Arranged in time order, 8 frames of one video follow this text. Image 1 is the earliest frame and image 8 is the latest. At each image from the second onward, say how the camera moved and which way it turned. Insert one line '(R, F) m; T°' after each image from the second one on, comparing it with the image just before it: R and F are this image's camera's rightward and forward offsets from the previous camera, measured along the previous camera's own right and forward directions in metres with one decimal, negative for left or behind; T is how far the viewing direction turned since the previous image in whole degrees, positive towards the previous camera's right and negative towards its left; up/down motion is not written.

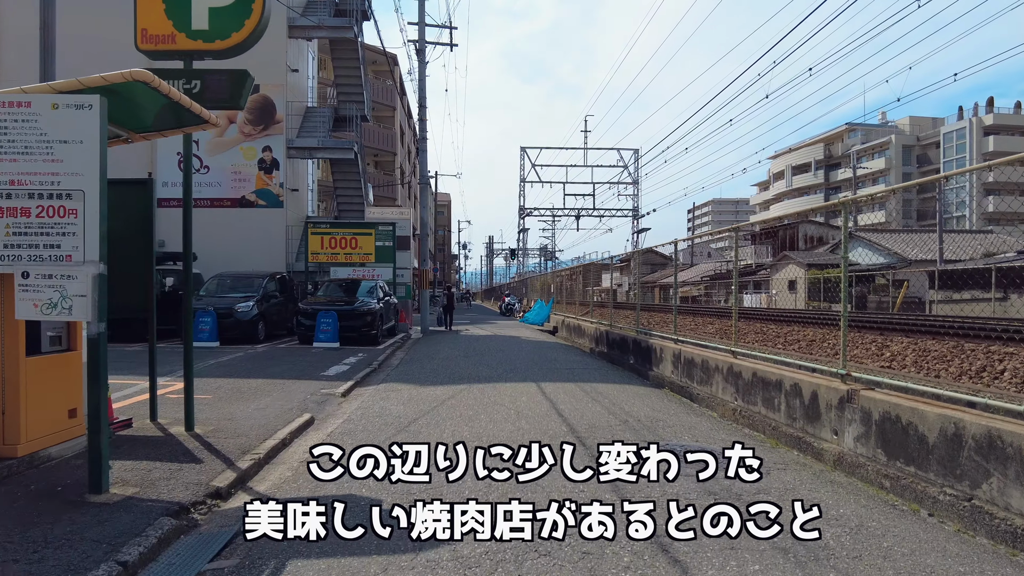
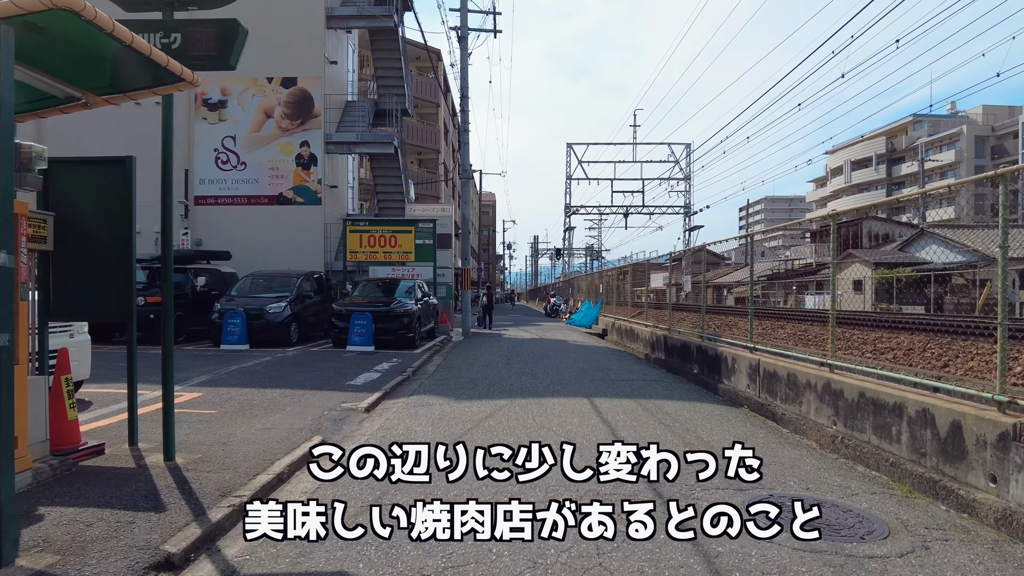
(0.0, +1.2) m; -4°
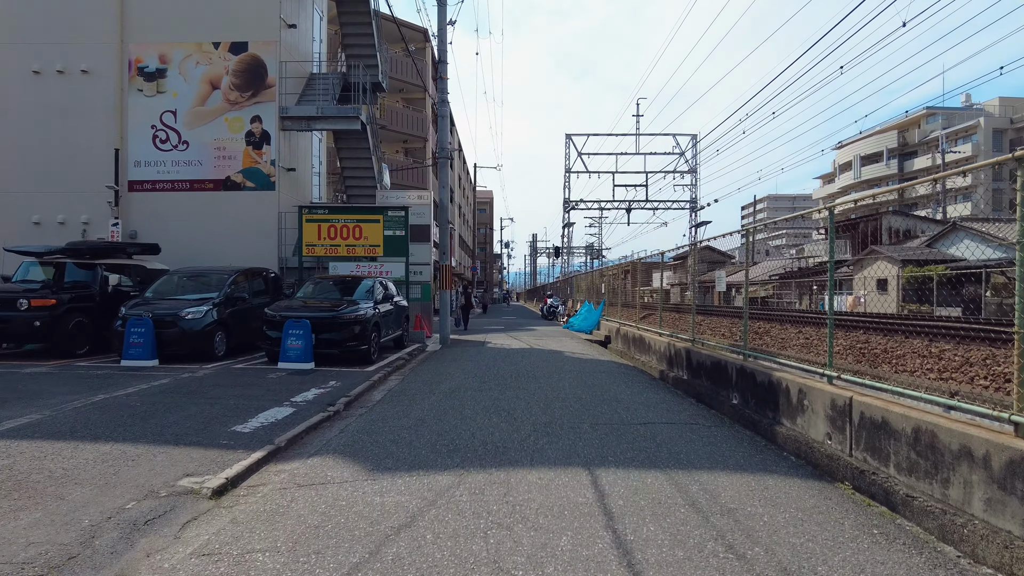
(+0.4, +2.9) m; 0°
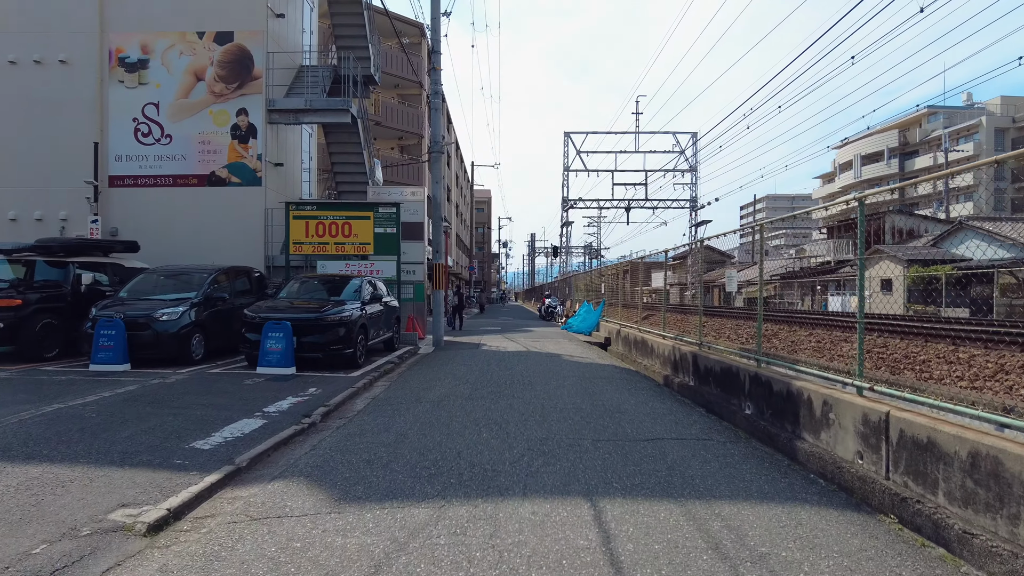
(+0.1, +0.7) m; 0°
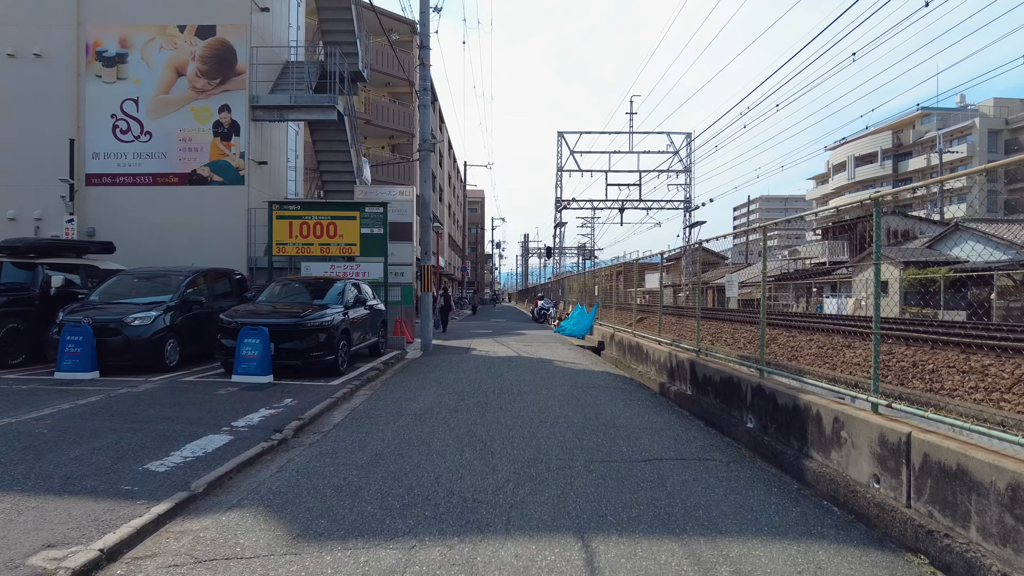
(+0.1, +0.5) m; +1°
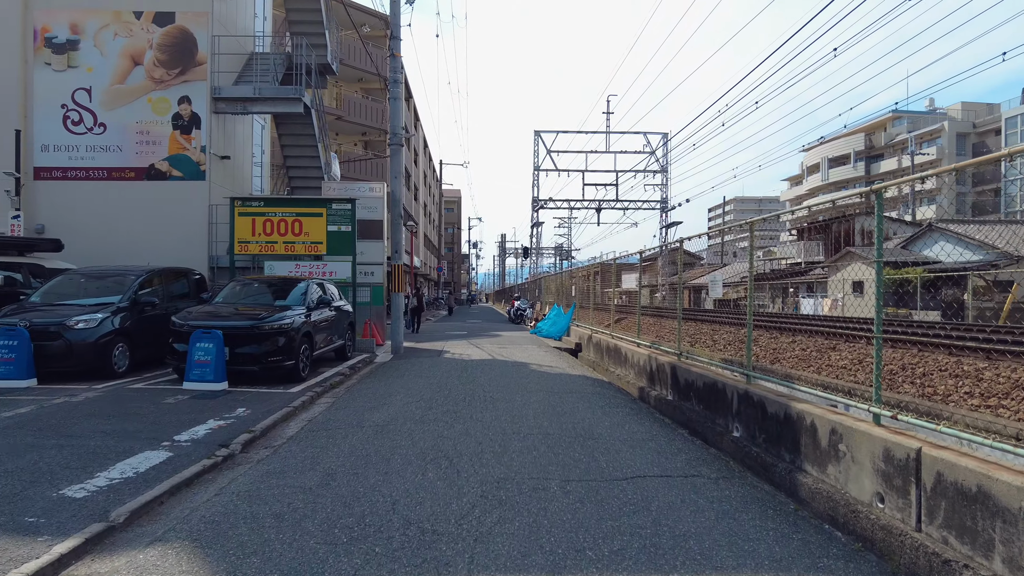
(+0.1, +0.5) m; +2°
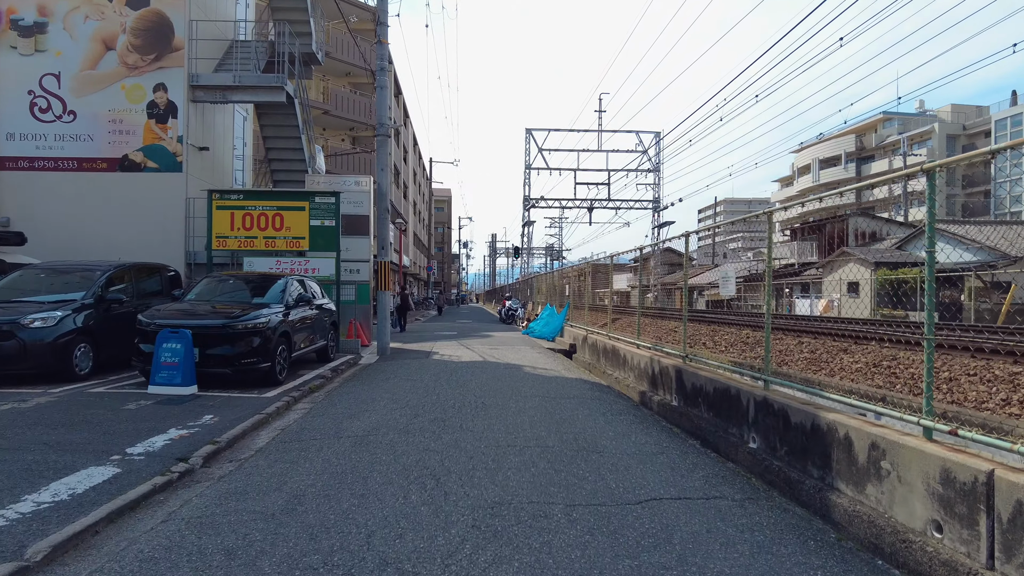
(0.0, +0.6) m; +1°
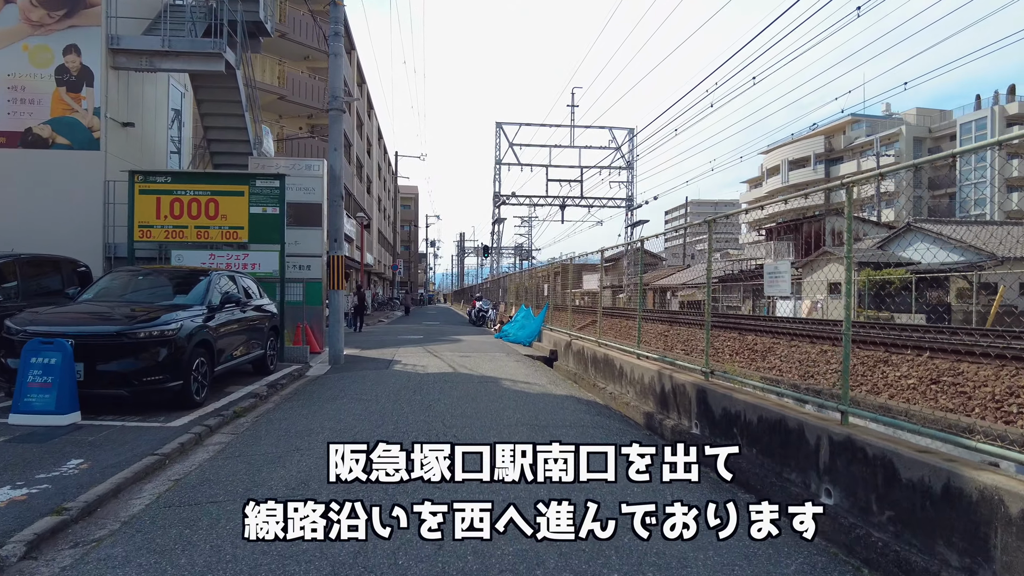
(-0.1, +1.8) m; +3°
